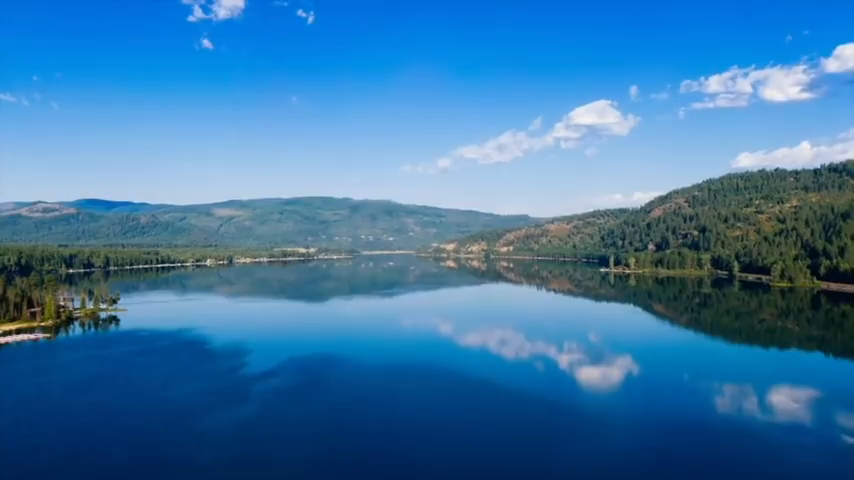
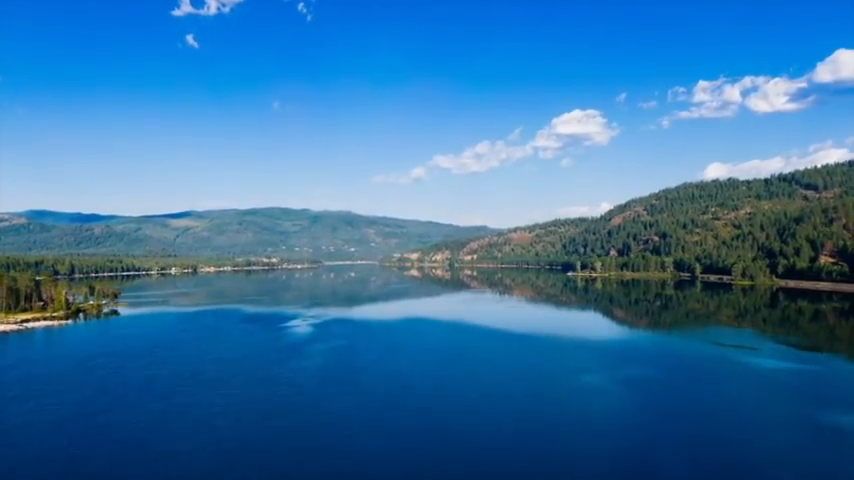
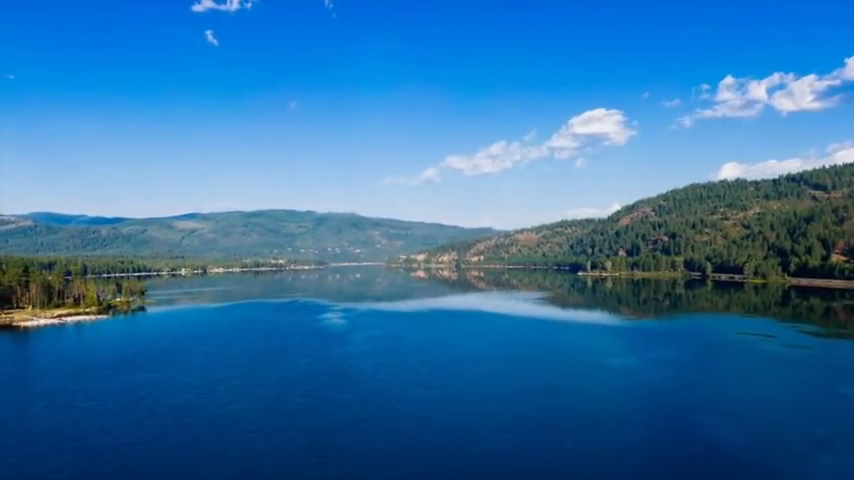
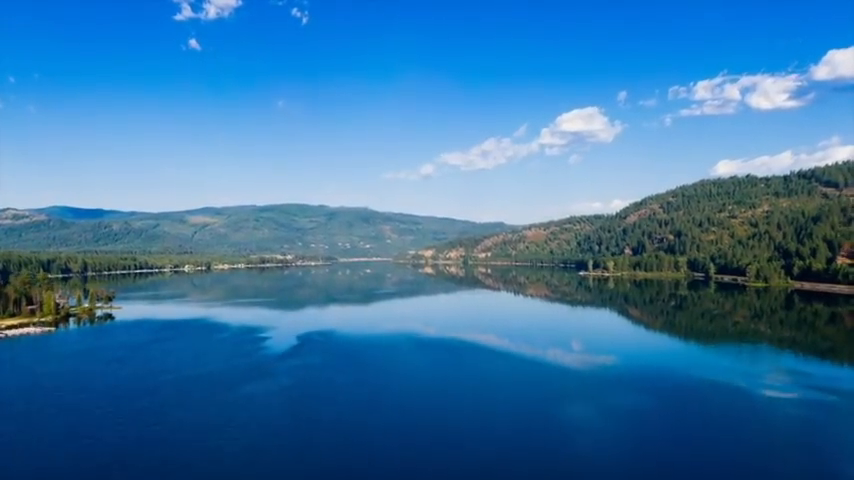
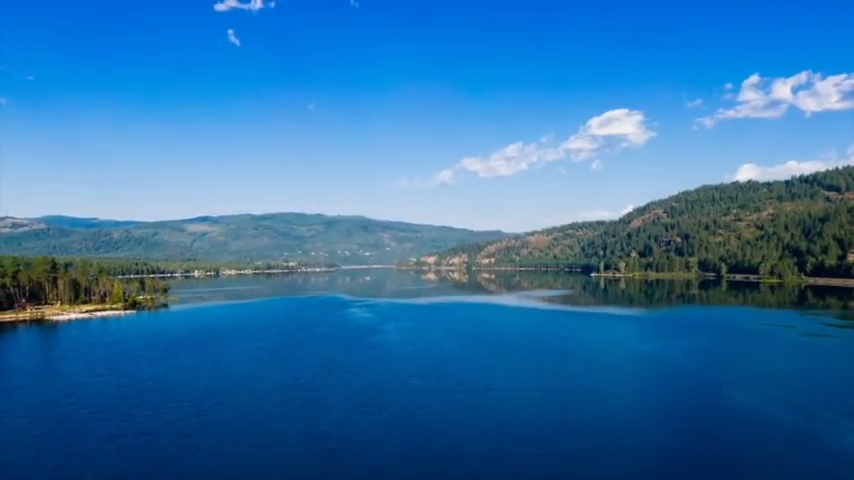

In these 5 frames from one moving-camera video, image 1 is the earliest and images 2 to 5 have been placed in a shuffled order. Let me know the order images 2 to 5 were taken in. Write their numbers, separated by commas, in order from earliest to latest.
4, 2, 3, 5
